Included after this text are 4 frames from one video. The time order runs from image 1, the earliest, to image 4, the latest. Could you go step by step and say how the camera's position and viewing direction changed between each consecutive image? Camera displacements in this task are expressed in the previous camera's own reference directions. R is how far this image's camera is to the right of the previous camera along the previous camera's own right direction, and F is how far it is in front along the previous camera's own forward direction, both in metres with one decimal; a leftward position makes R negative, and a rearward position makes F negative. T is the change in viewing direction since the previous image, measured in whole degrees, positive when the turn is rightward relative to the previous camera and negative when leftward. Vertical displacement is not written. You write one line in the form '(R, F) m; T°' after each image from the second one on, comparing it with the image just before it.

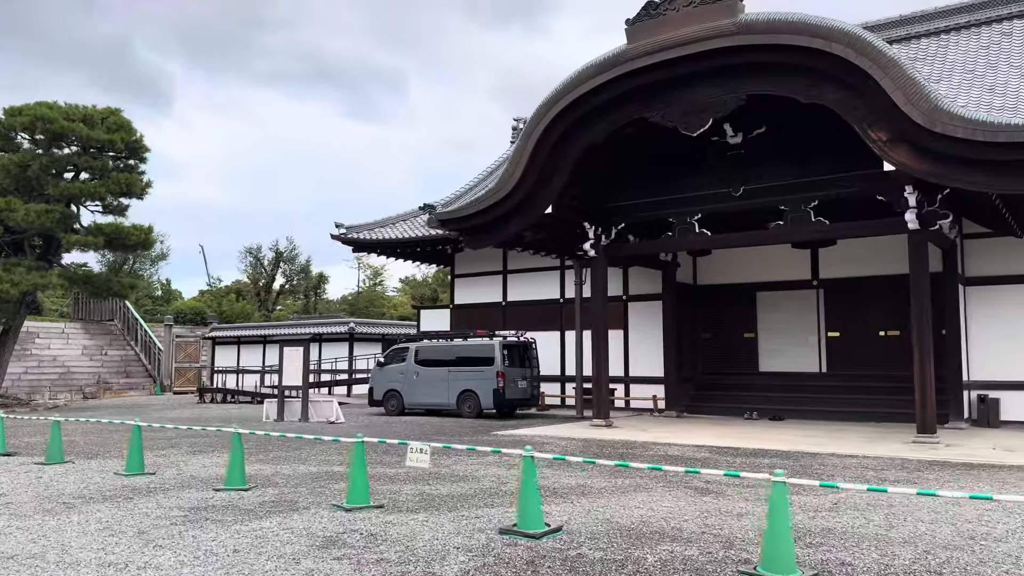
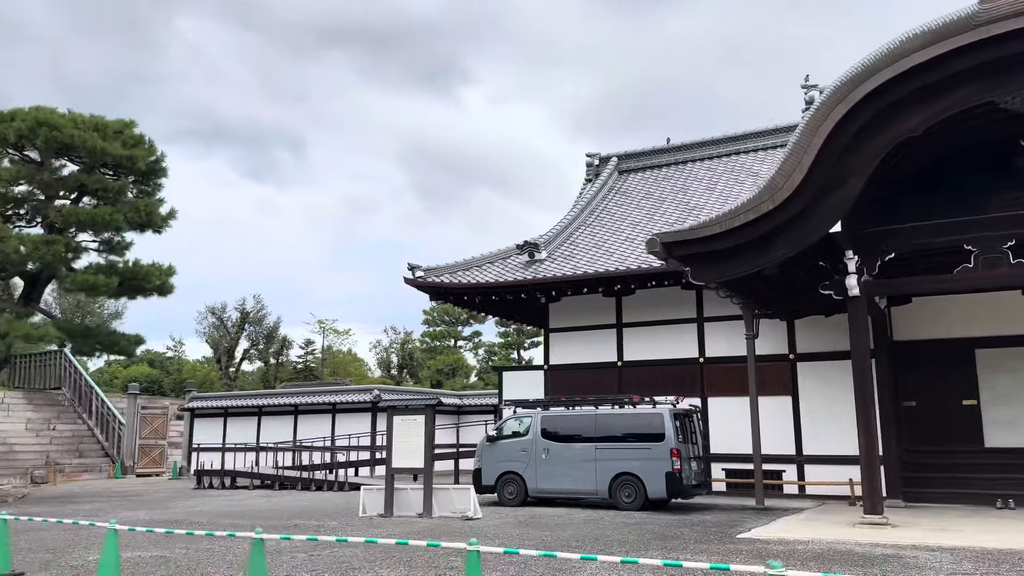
(-3.3, +3.0) m; +6°
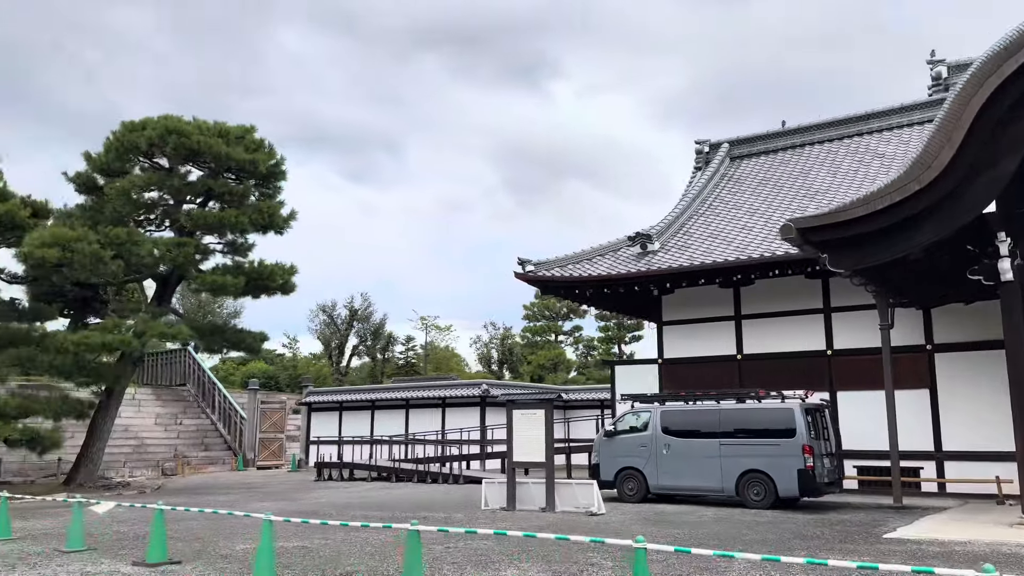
(-0.3, +0.1) m; -7°
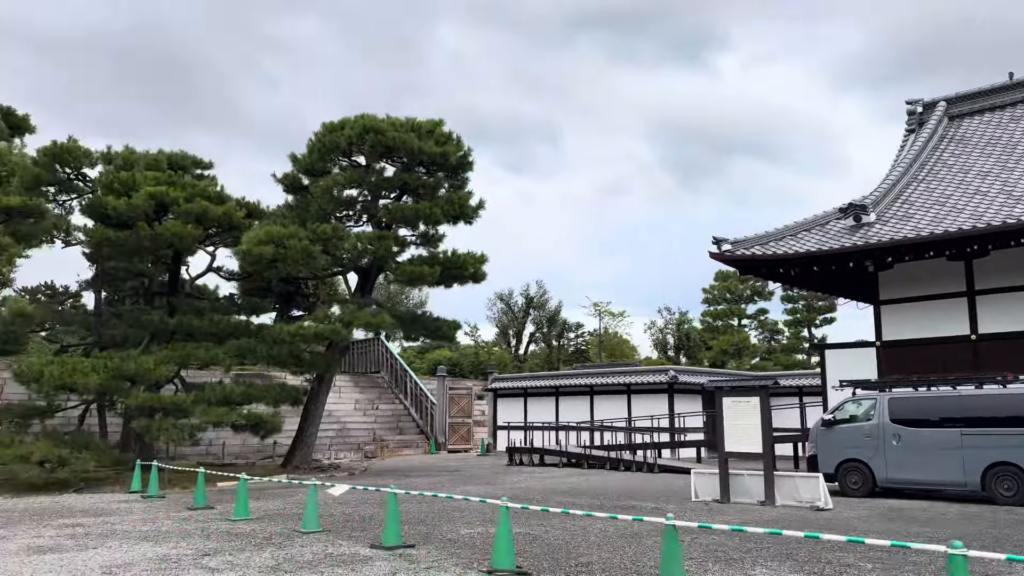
(-0.5, +0.2) m; -12°
